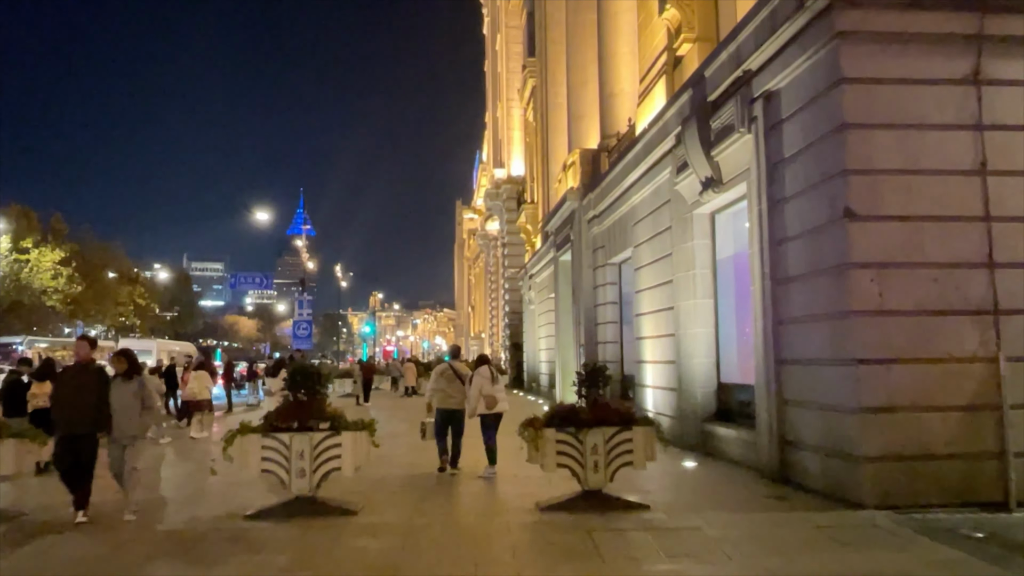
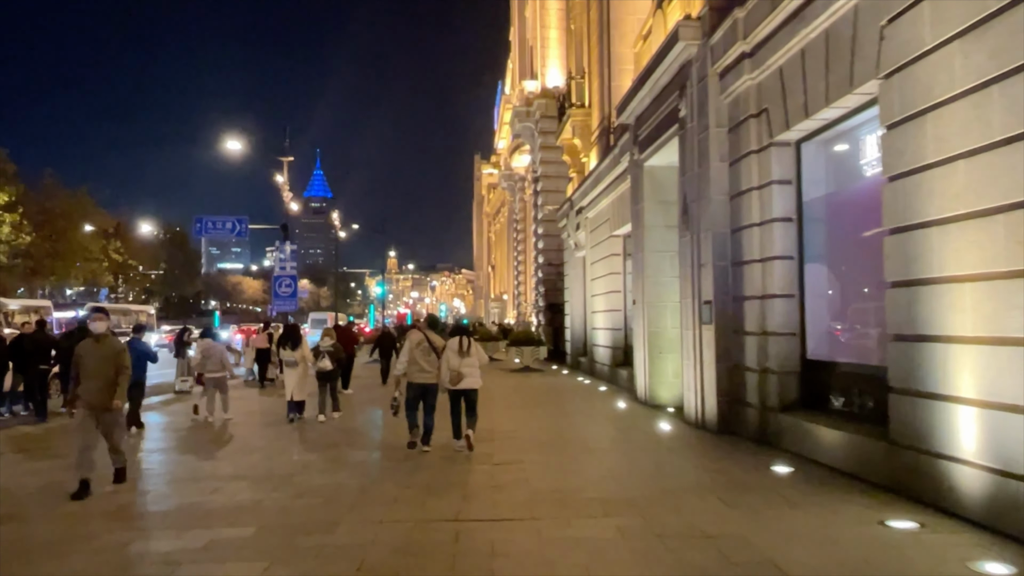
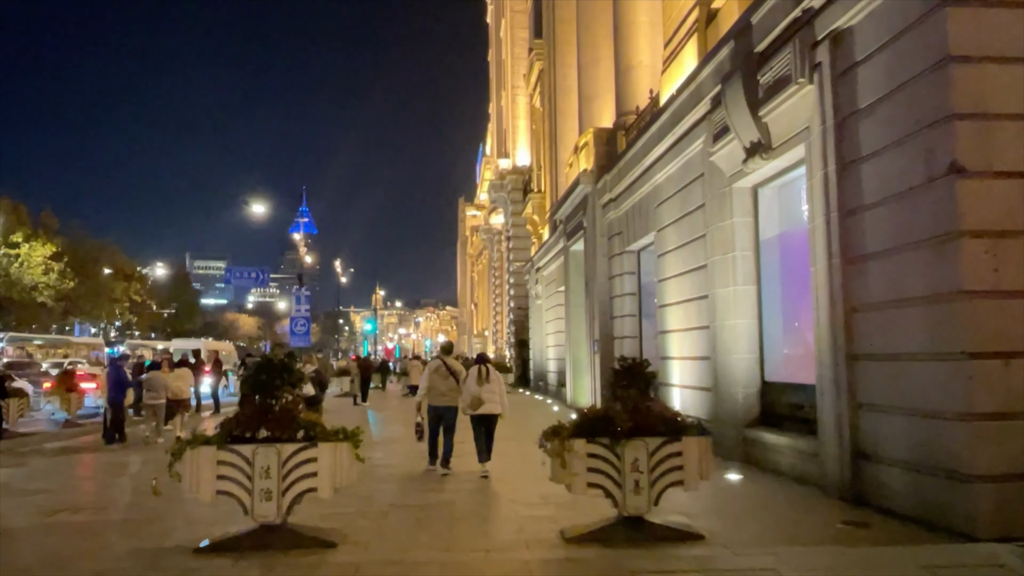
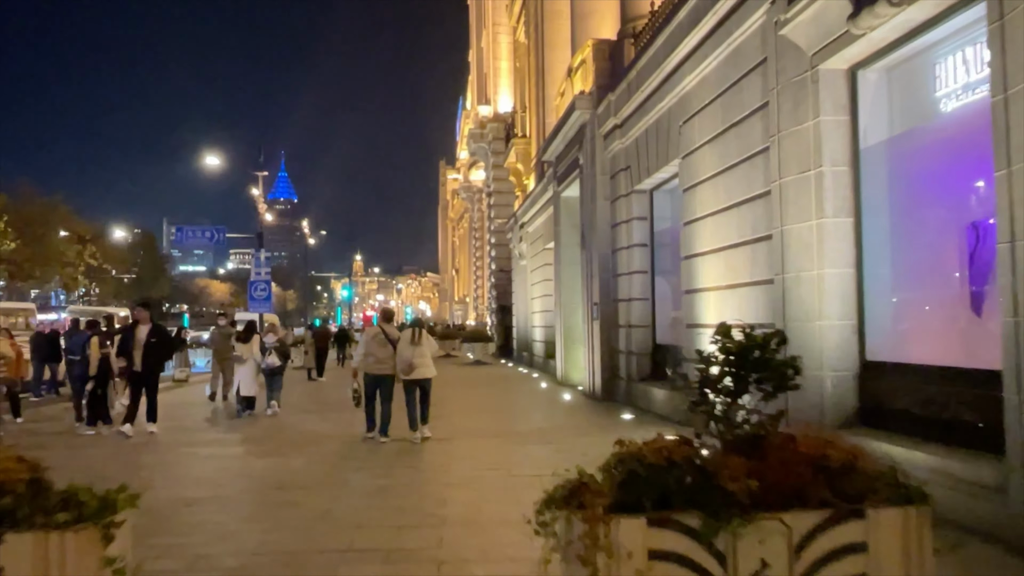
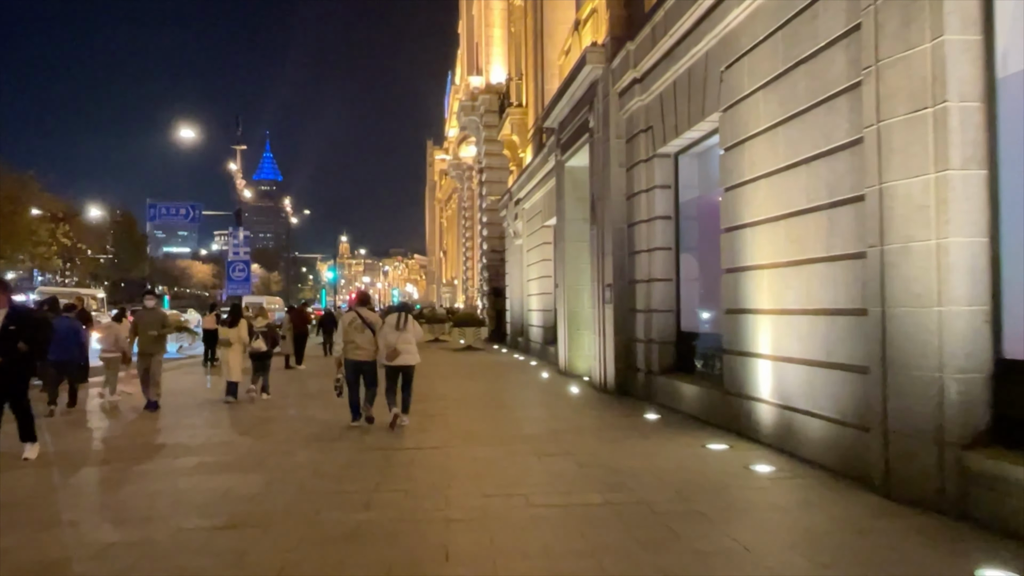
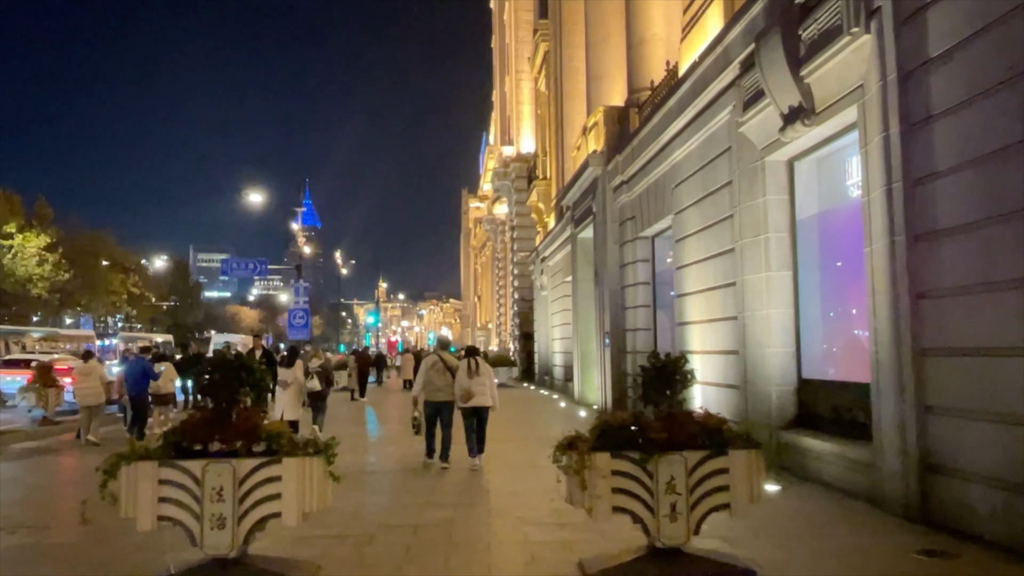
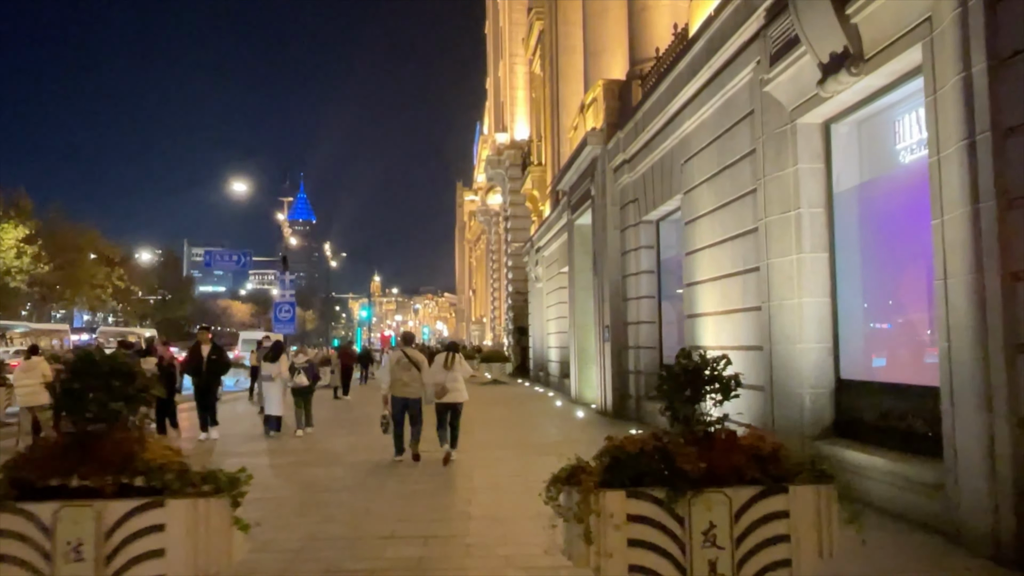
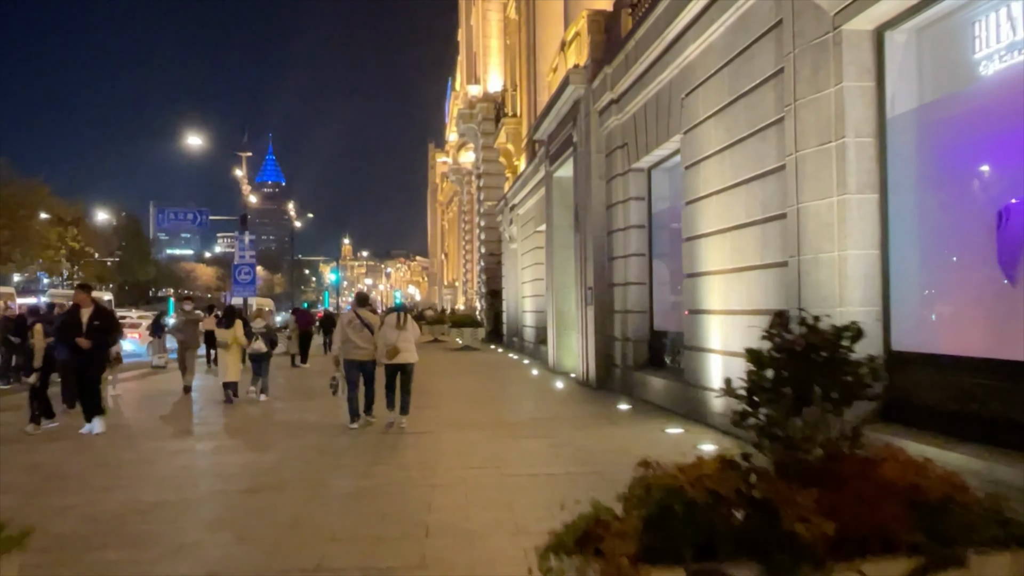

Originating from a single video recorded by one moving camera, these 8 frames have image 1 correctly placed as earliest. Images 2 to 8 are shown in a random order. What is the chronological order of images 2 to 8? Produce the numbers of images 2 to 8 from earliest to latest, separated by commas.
3, 6, 7, 4, 8, 5, 2
